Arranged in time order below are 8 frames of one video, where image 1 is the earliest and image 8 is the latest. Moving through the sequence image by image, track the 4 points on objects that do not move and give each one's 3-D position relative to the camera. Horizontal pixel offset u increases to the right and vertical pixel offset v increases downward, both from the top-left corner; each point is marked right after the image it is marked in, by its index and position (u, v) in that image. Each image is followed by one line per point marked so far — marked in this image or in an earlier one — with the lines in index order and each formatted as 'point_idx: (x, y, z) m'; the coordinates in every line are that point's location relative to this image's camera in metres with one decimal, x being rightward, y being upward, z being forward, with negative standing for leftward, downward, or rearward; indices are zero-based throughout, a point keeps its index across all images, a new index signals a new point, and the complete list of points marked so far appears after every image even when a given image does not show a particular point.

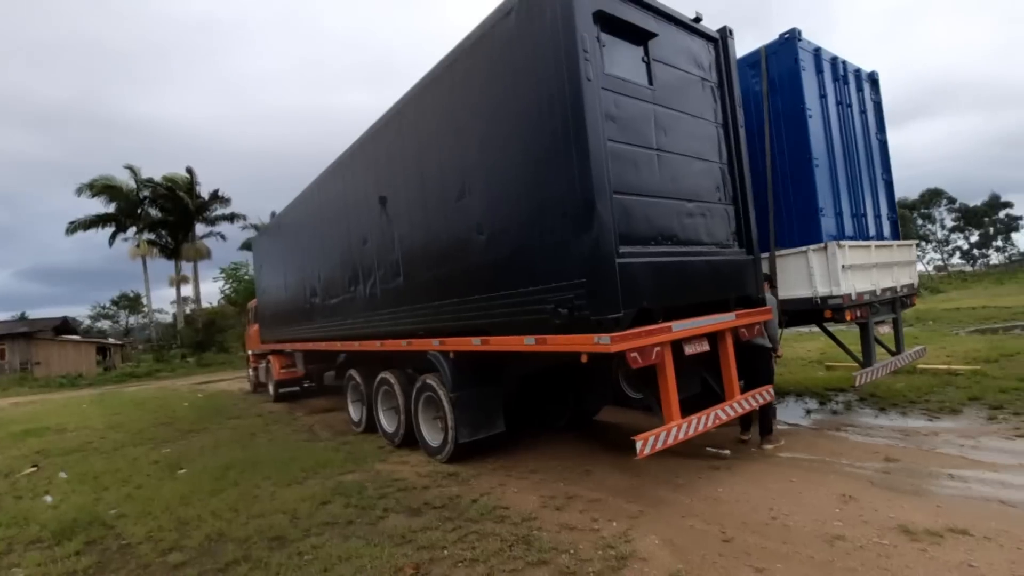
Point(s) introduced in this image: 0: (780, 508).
0: (+2.2, -1.7, +4.0) m
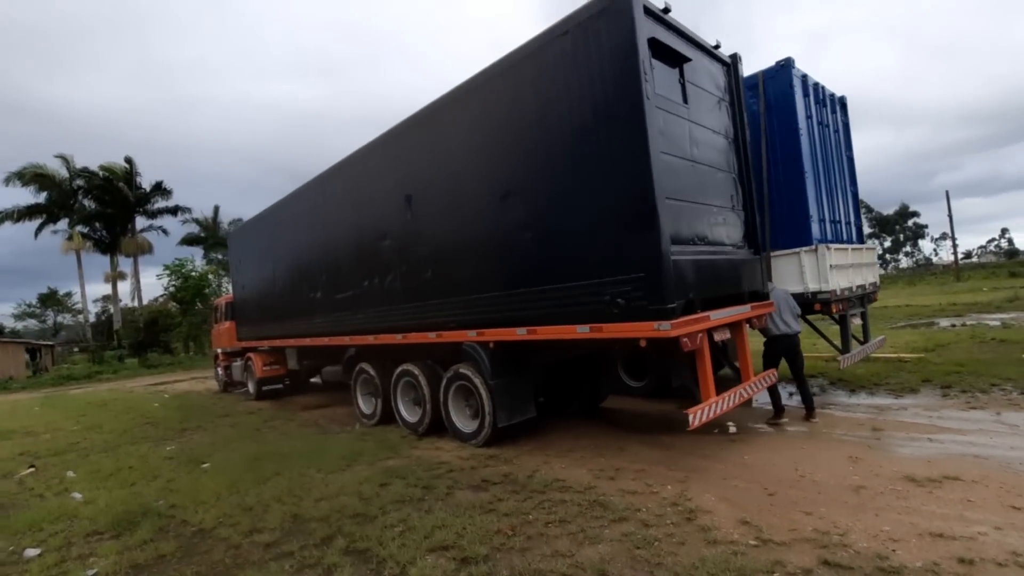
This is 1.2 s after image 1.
0: (+2.7, -1.7, +4.7) m
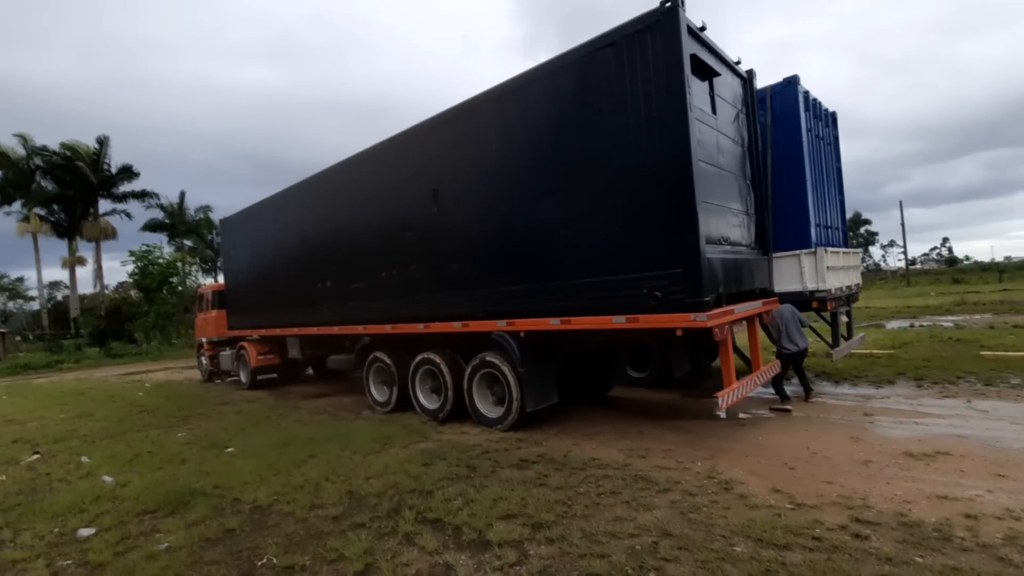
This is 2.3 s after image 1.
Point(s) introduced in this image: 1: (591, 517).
0: (+3.2, -1.6, +5.3) m
1: (+0.6, -1.8, +4.0) m
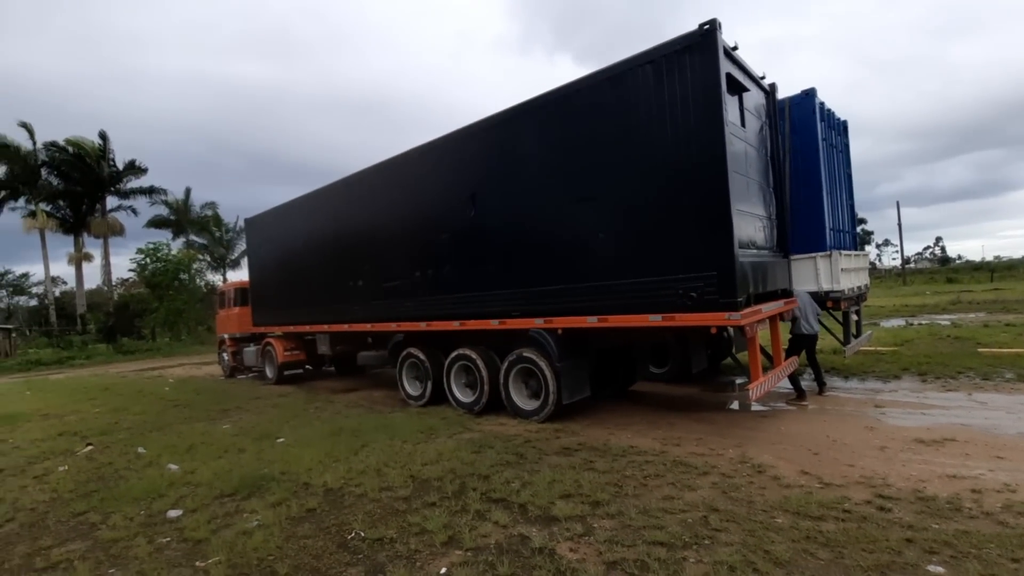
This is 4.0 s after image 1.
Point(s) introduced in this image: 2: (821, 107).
0: (+3.7, -1.7, +5.8) m
1: (+1.1, -1.8, +4.4) m
2: (+4.9, +2.9, +8.0) m
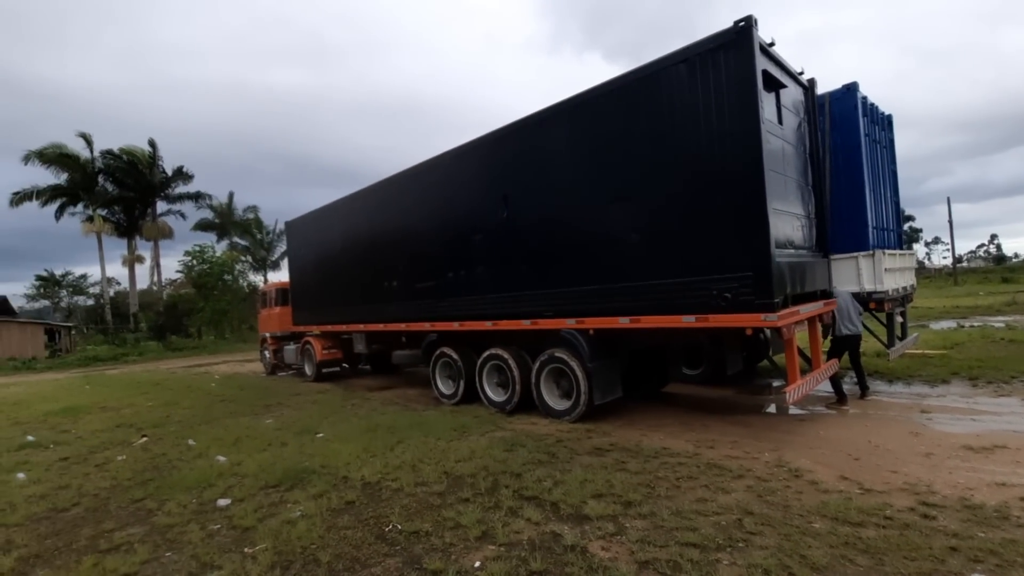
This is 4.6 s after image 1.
0: (+4.0, -1.7, +5.6) m
1: (+1.4, -1.8, +4.4) m
2: (+5.4, +2.8, +7.7) m
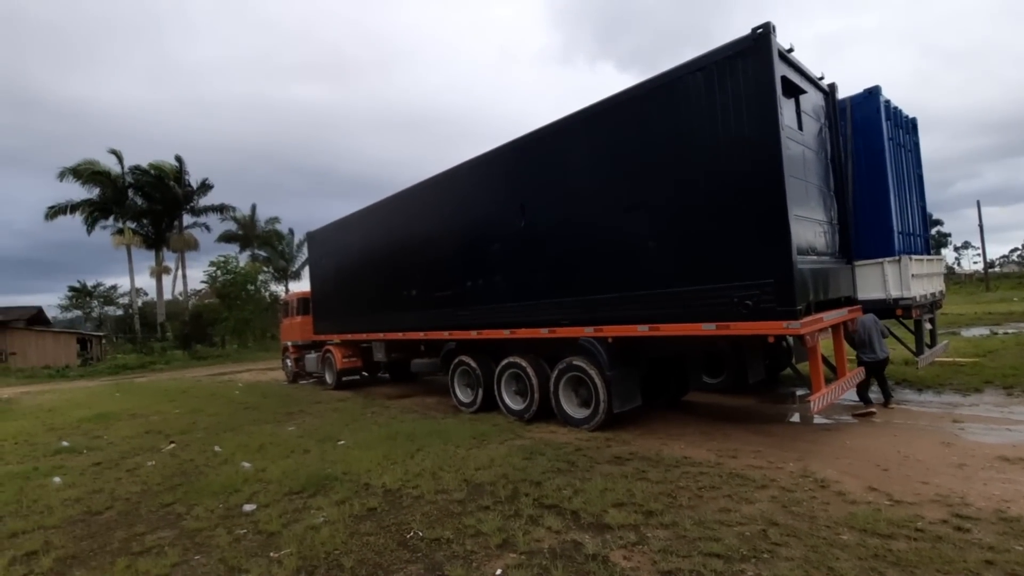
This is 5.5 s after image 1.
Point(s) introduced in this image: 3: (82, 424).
0: (+4.2, -1.7, +5.4) m
1: (+1.6, -1.9, +4.4) m
2: (+5.6, +2.8, +7.6) m
3: (-9.0, -2.8, +10.5) m
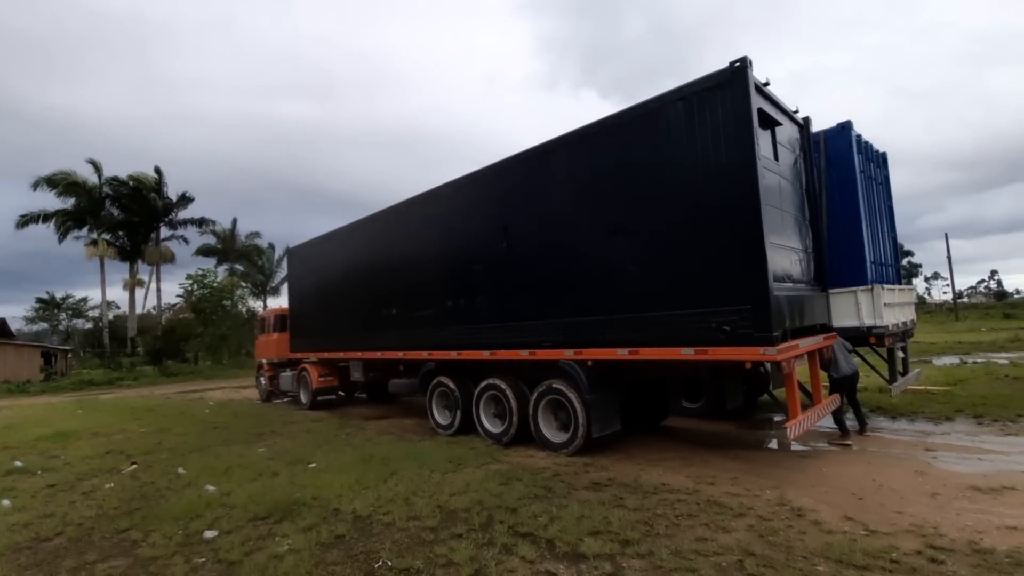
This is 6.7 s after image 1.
0: (+4.0, -2.1, +5.5) m
1: (+1.4, -2.1, +4.3) m
2: (+5.4, +2.3, +7.9) m
3: (-9.4, -3.1, +10.1) m
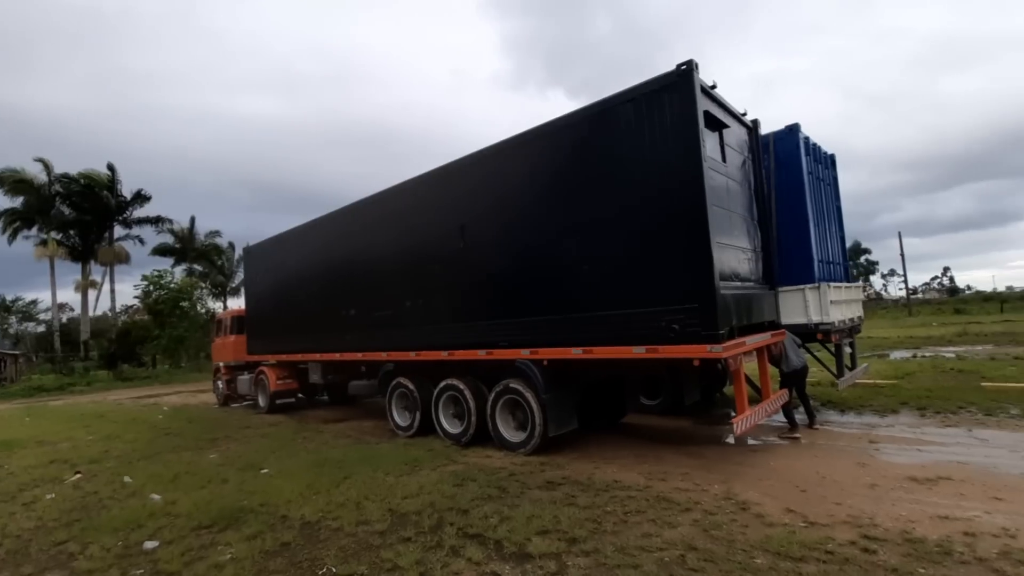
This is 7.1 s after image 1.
0: (+3.5, -2.0, +5.6) m
1: (+0.9, -2.1, +4.3) m
2: (+4.7, +2.4, +8.1) m
3: (-10.1, -3.1, +9.5) m
